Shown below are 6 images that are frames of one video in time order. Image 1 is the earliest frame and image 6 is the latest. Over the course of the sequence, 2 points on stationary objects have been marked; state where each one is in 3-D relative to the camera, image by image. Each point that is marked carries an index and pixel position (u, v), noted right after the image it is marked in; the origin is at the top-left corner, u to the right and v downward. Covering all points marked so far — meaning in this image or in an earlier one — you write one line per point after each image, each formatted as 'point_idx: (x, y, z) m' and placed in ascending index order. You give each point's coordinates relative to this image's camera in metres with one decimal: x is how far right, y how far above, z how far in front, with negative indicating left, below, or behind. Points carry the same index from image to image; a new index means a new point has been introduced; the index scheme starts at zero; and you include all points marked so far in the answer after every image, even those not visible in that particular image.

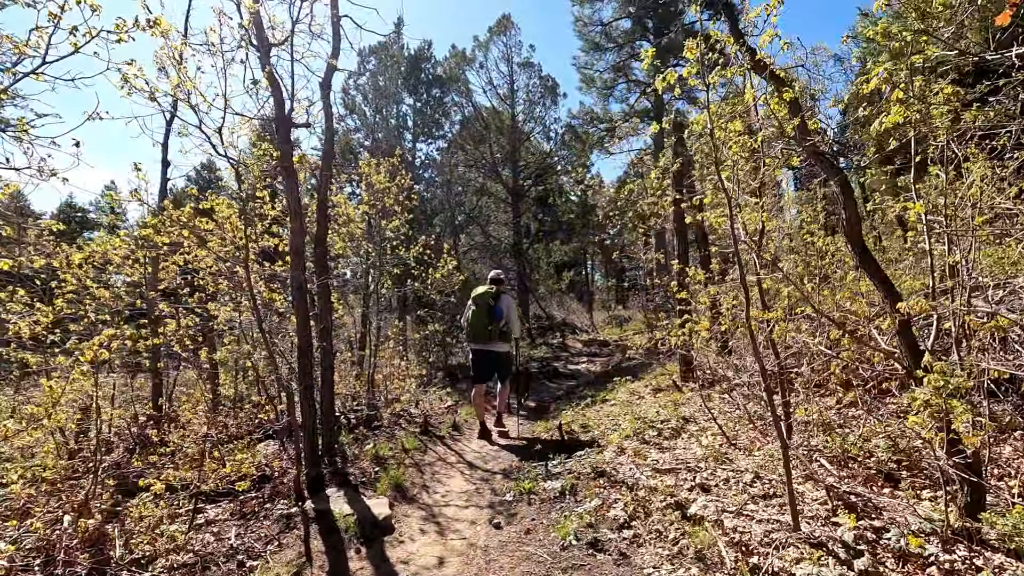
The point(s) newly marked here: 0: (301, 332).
0: (-2.2, -0.5, +5.7) m
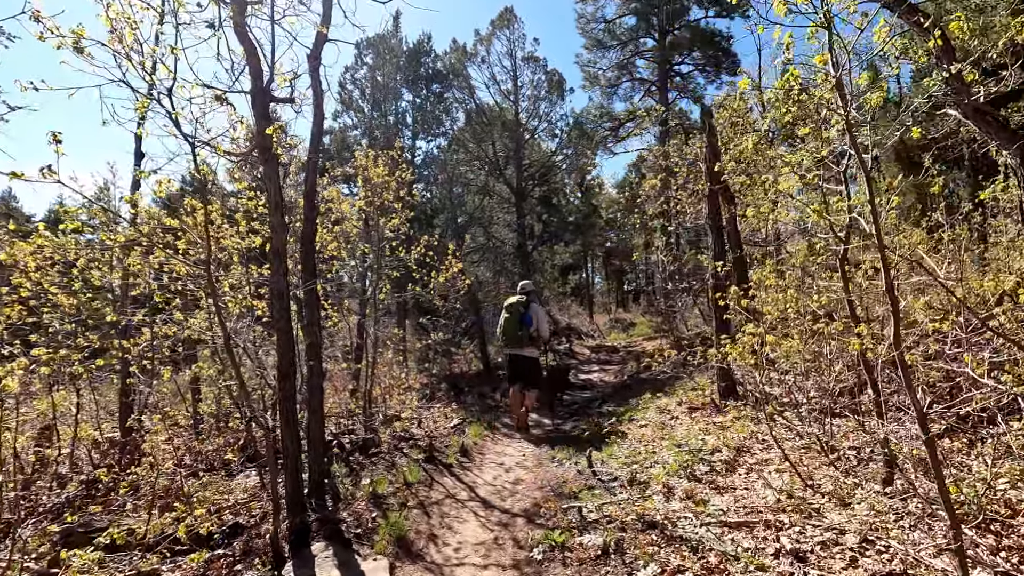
0: (-2.0, -0.5, +4.8) m
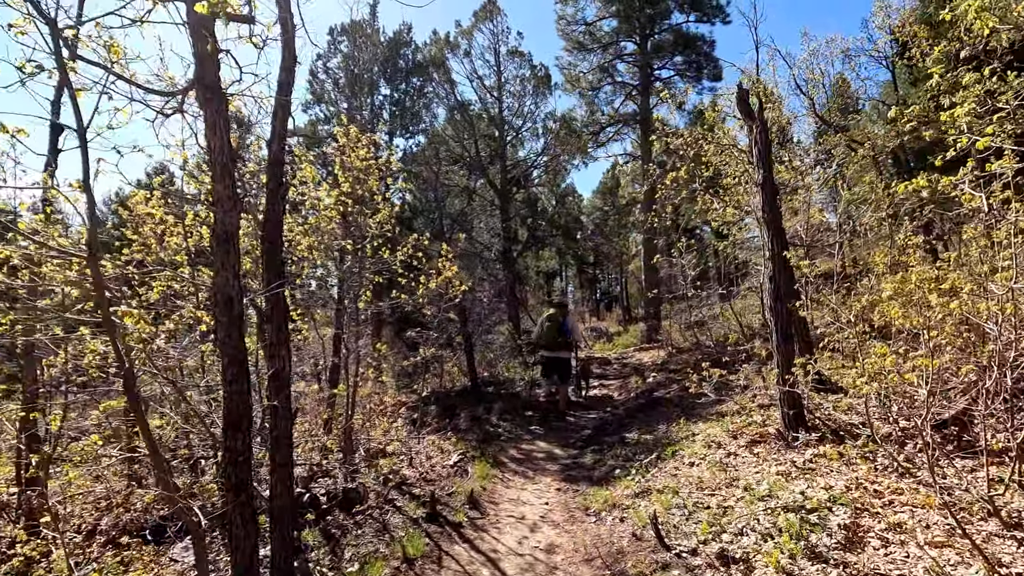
0: (-1.7, -0.6, +3.3) m
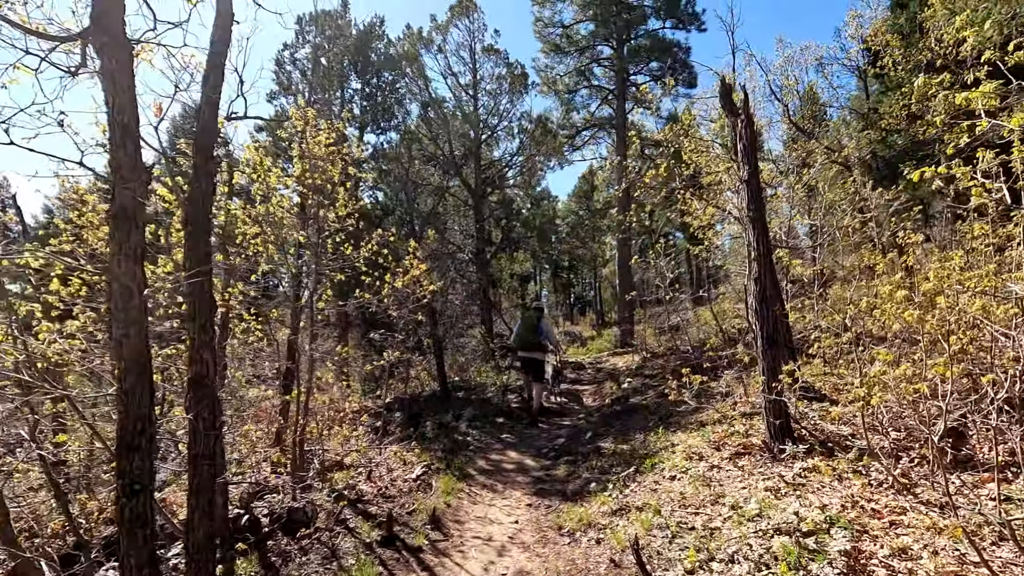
0: (-1.9, -0.5, +2.7) m
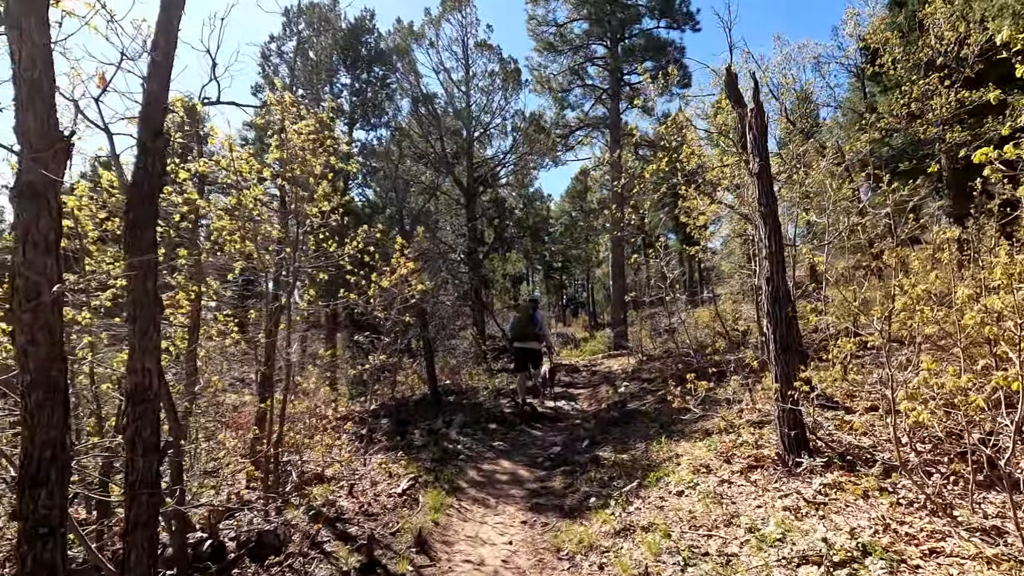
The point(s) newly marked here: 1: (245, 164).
0: (-1.9, -0.5, +2.3) m
1: (-3.0, +1.4, +6.1) m
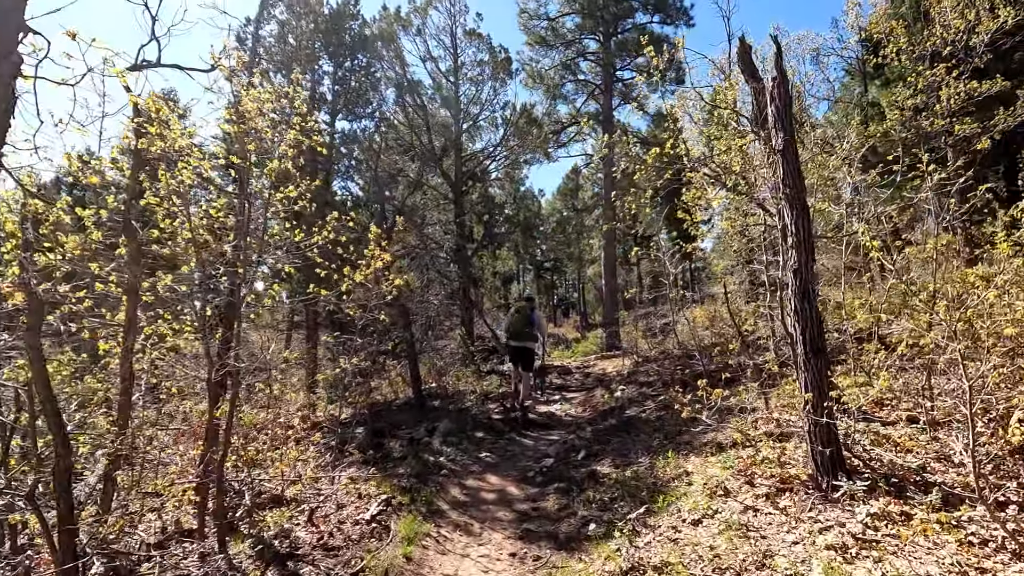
0: (-1.9, -0.4, +1.5) m
1: (-3.2, +1.5, +5.3) m
